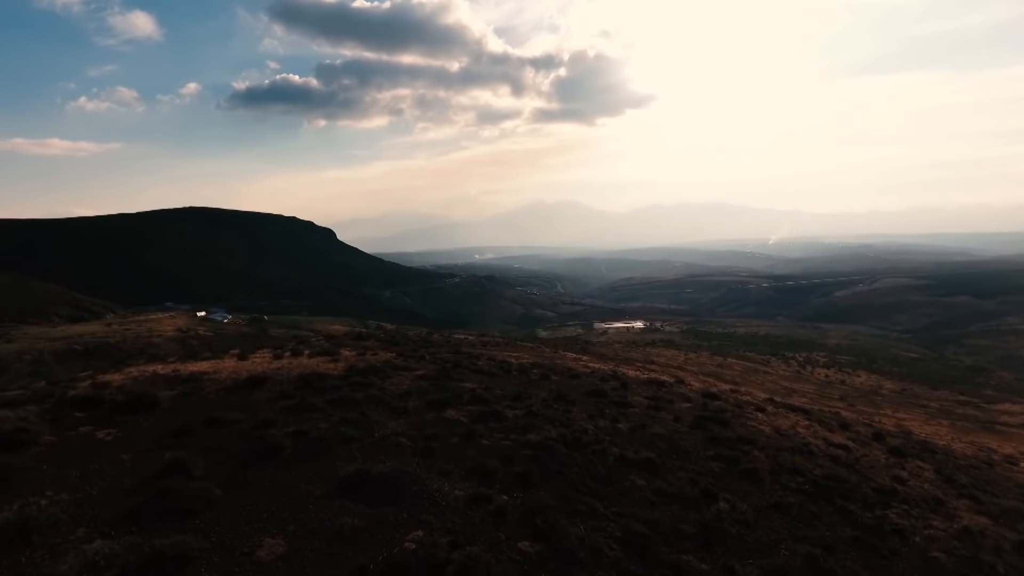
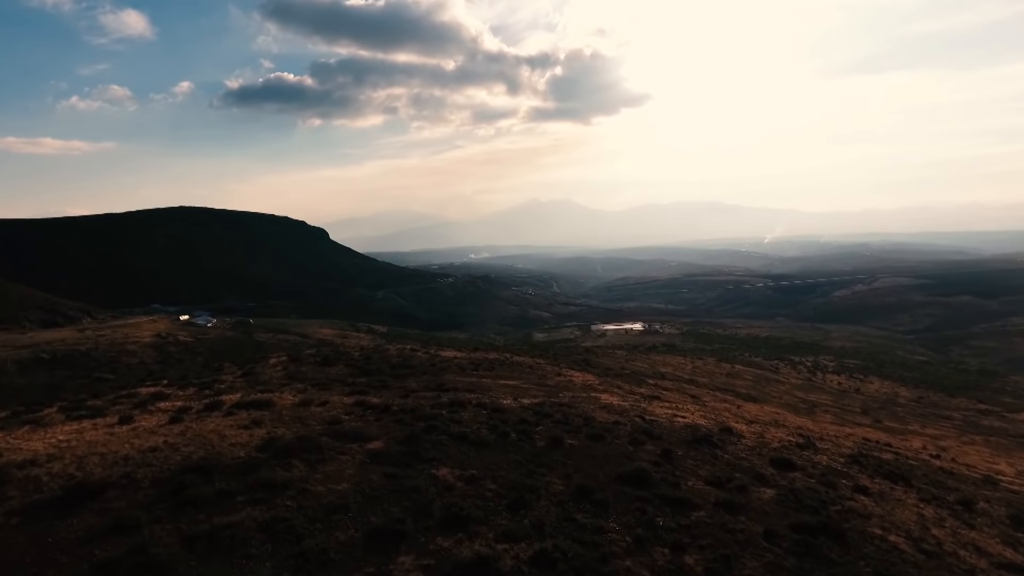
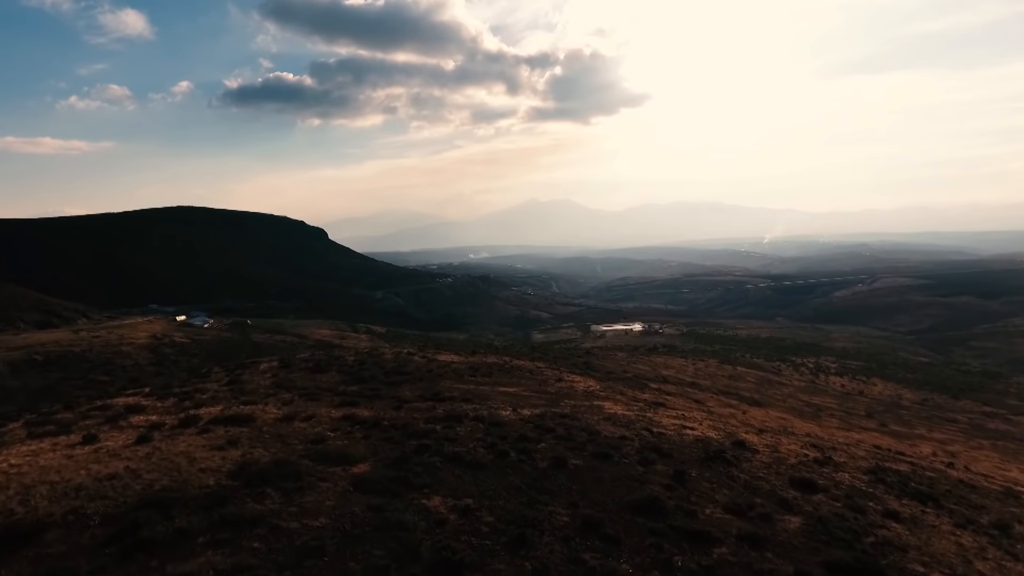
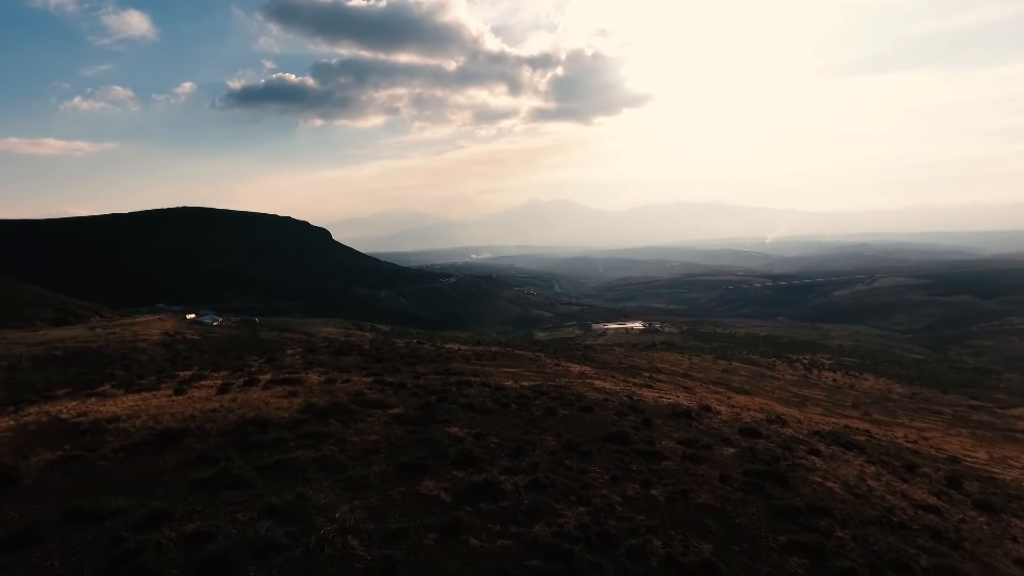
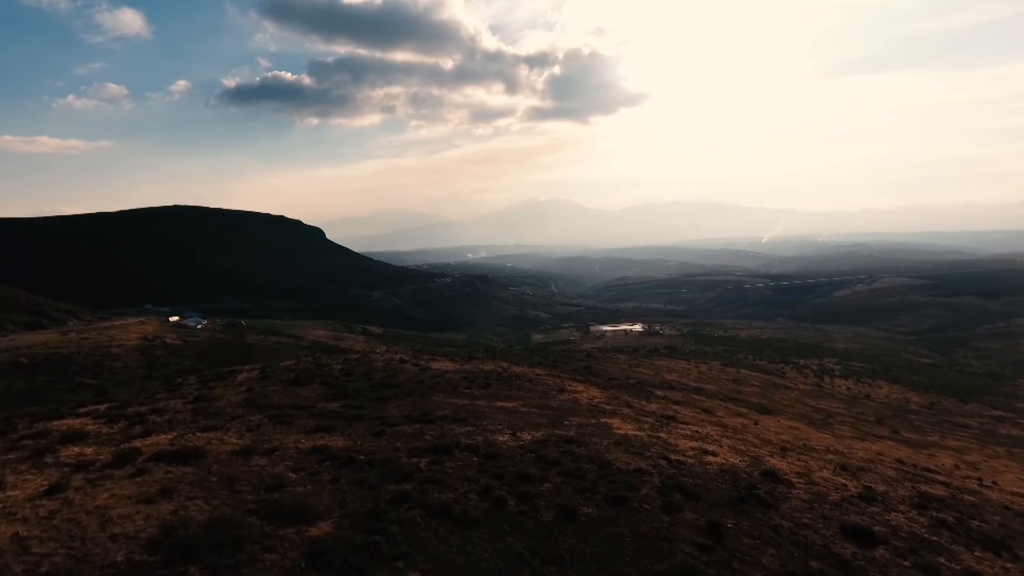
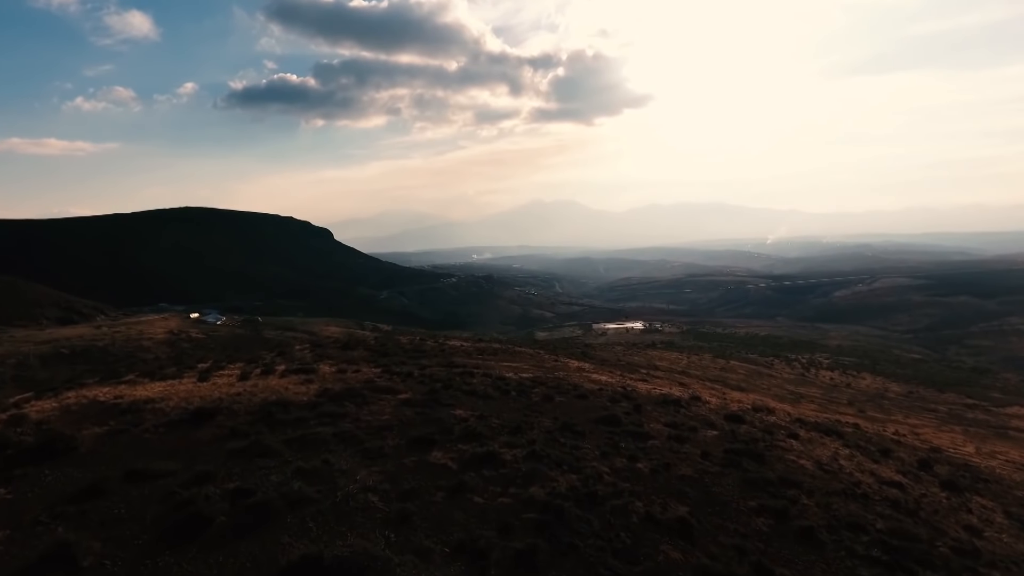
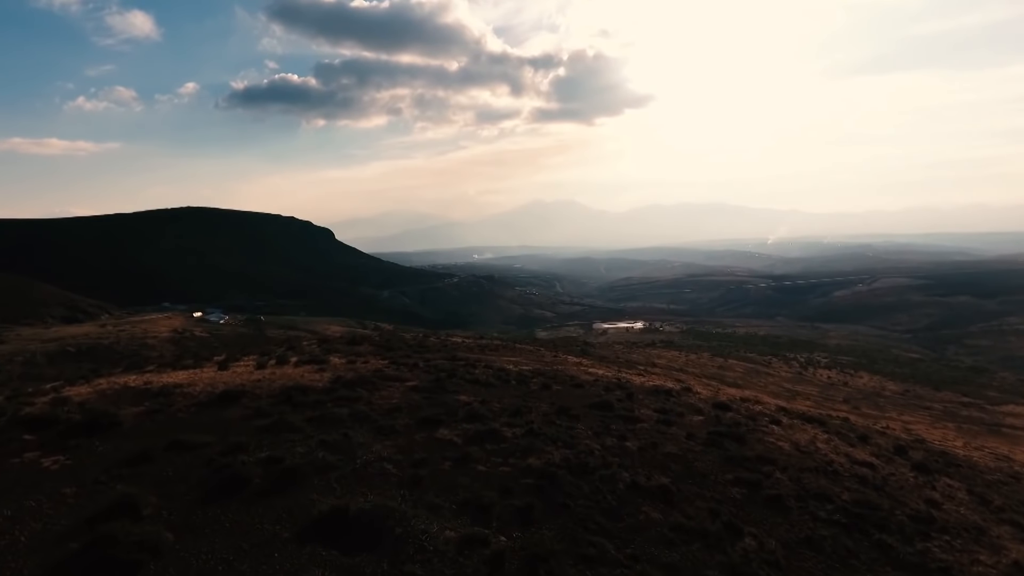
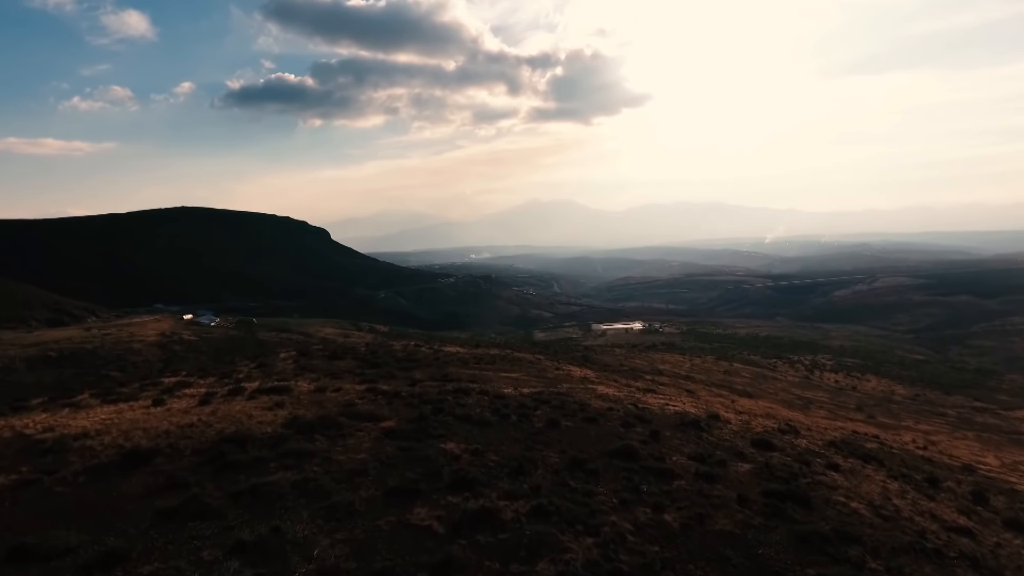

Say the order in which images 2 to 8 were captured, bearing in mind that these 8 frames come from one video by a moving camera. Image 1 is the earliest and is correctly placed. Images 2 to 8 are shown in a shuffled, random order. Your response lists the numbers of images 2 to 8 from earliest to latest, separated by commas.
7, 6, 4, 8, 2, 3, 5
